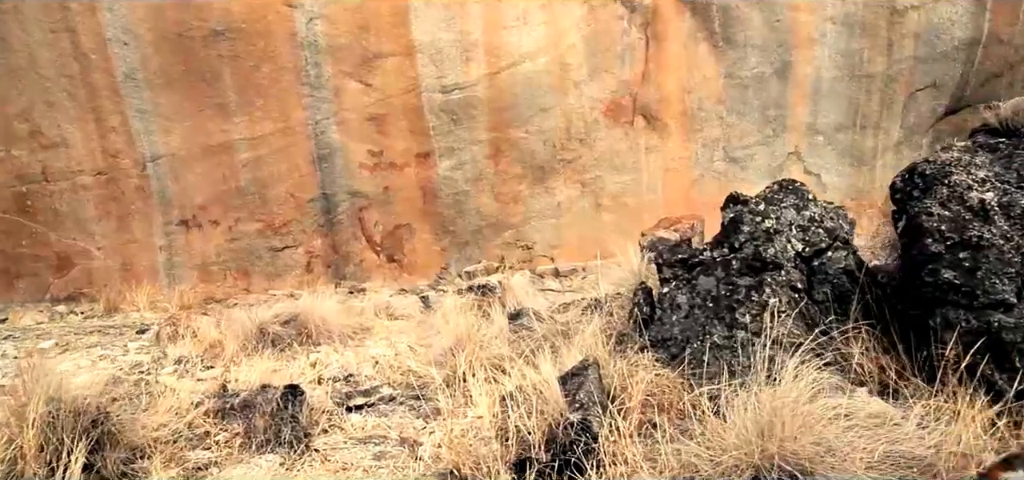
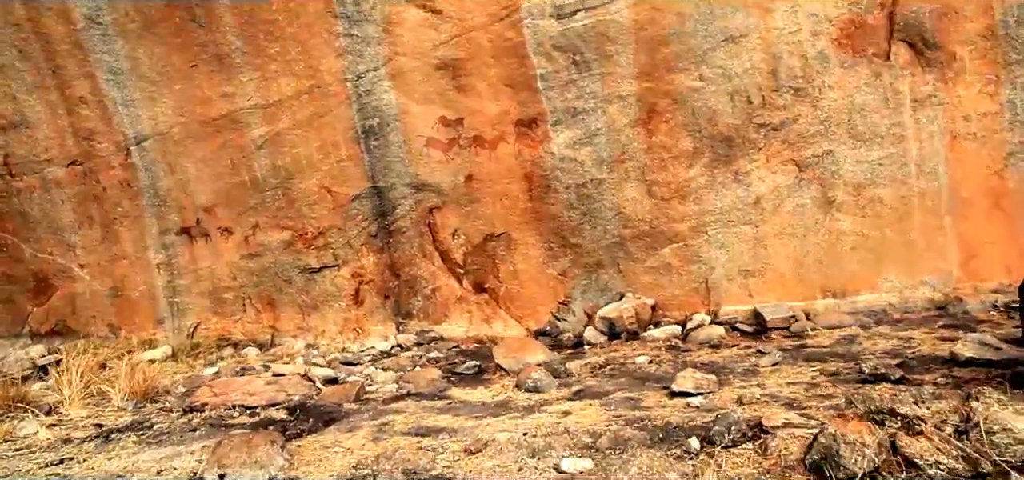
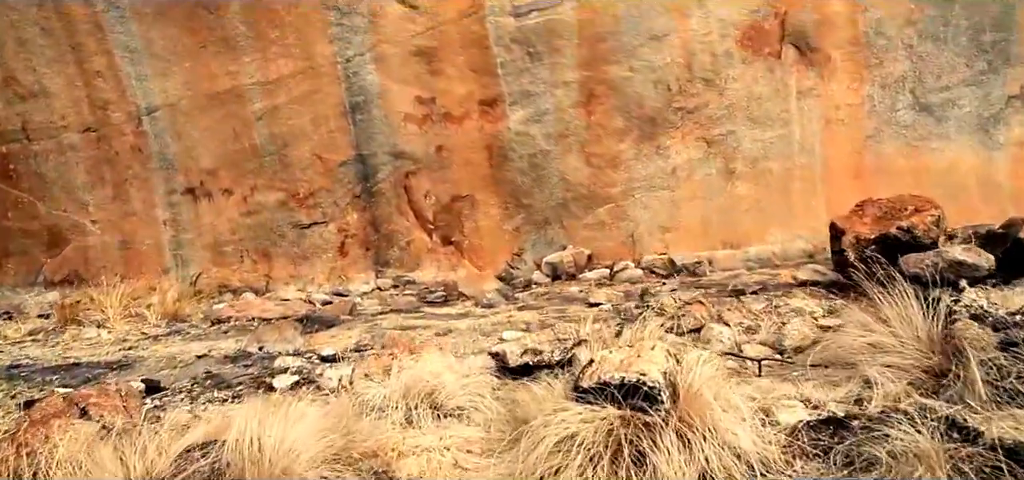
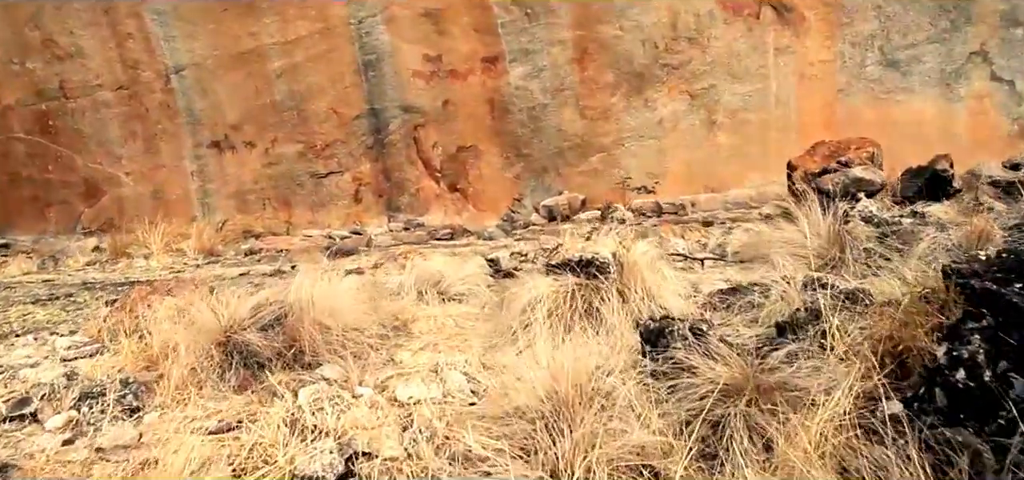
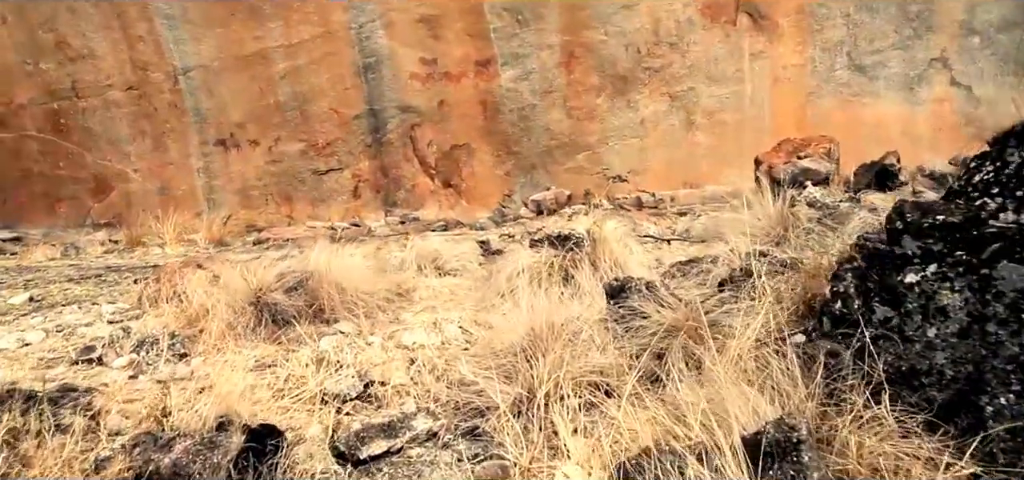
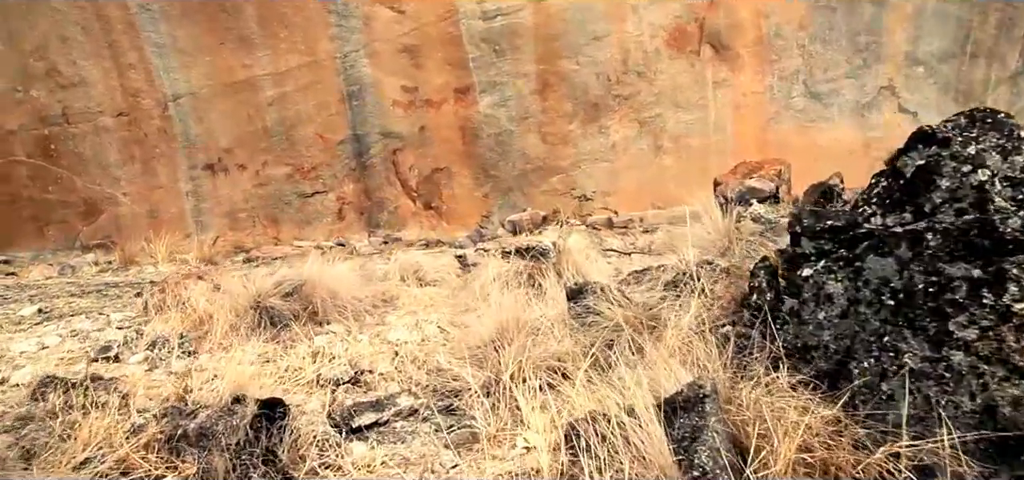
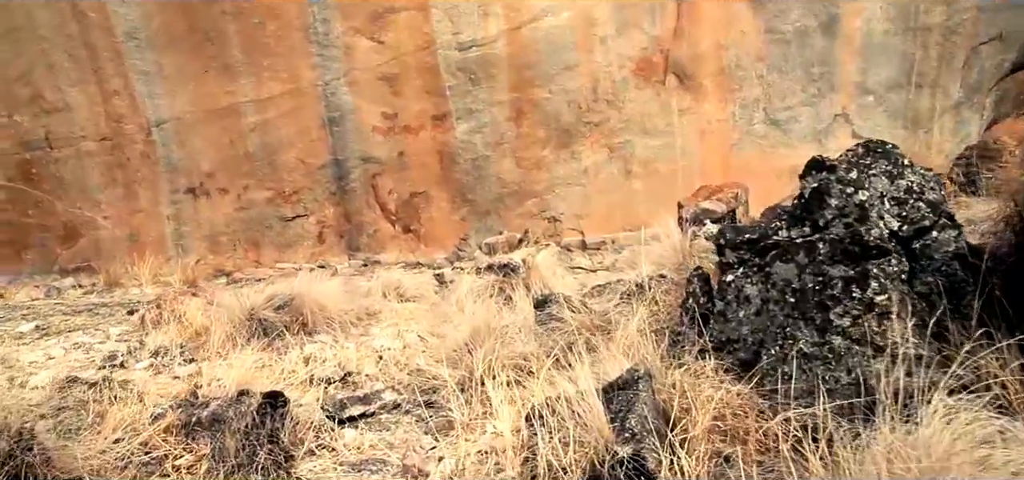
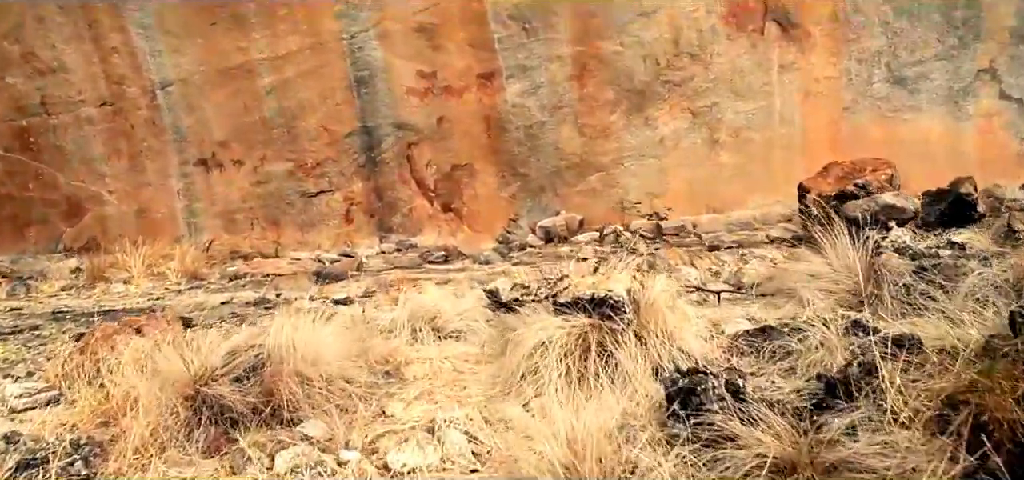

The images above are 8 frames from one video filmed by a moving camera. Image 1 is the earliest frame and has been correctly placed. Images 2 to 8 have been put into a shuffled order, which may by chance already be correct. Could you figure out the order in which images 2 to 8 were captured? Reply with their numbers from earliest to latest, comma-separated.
7, 6, 5, 4, 8, 3, 2
